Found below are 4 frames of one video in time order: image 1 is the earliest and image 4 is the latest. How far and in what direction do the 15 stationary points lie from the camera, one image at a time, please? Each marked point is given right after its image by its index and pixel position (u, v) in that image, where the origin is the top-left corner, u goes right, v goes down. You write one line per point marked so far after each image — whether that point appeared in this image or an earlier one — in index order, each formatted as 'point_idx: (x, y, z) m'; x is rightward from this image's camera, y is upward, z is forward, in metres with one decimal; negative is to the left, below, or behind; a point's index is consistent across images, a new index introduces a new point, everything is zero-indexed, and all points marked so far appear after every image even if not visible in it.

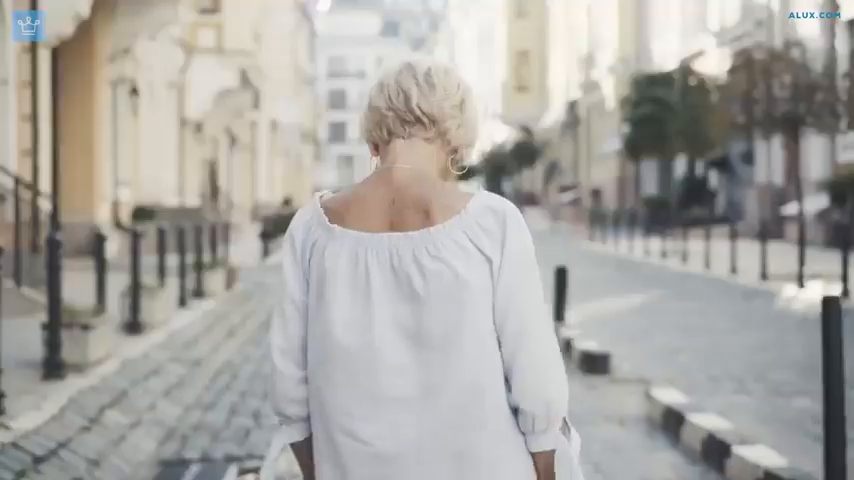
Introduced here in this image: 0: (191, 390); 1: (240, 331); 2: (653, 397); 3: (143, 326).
0: (-1.3, -0.9, +8.0) m
1: (-1.5, -0.7, +11.4) m
2: (+1.1, -0.8, +6.9) m
3: (-2.0, -0.6, +10.0) m
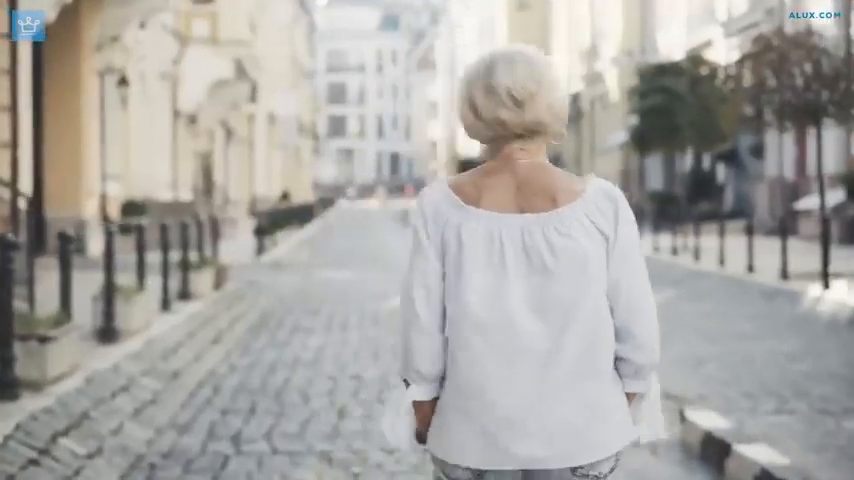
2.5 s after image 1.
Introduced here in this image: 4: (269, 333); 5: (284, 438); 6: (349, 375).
0: (-1.3, -0.9, +7.1) m
1: (-1.5, -0.7, +10.5) m
2: (+1.1, -0.8, +6.1) m
3: (-2.0, -0.6, +9.1) m
4: (-1.2, -0.7, +11.1) m
5: (-0.6, -0.9, +6.4) m
6: (-0.5, -0.8, +8.6) m
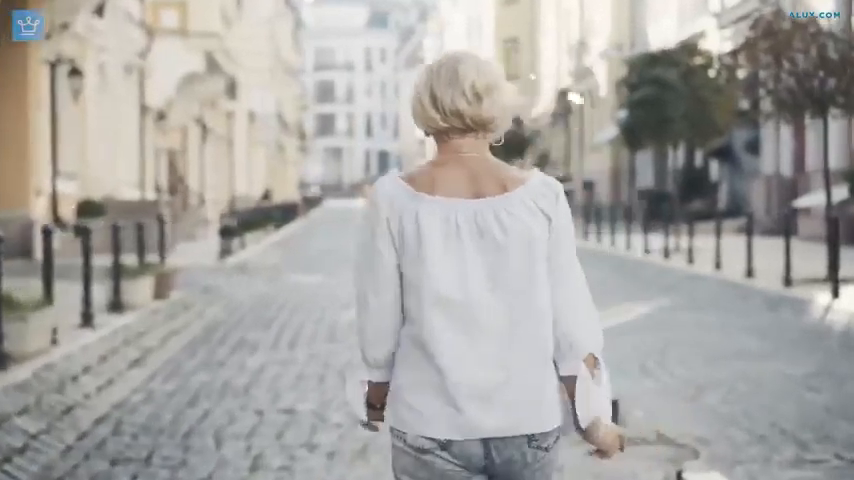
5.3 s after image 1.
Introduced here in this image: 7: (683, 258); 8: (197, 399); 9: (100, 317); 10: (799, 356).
0: (-1.6, -0.9, +5.8) m
1: (-1.8, -0.8, +9.2) m
2: (+0.9, -0.8, +4.7) m
3: (-2.3, -0.6, +7.7) m
4: (-1.5, -0.8, +9.7) m
5: (-0.9, -0.9, +5.0) m
6: (-0.8, -0.9, +7.2) m
7: (+3.4, -0.2, +18.7) m
8: (-1.2, -0.9, +7.6) m
9: (-2.5, -0.6, +10.8) m
10: (+2.4, -0.7, +9.0) m
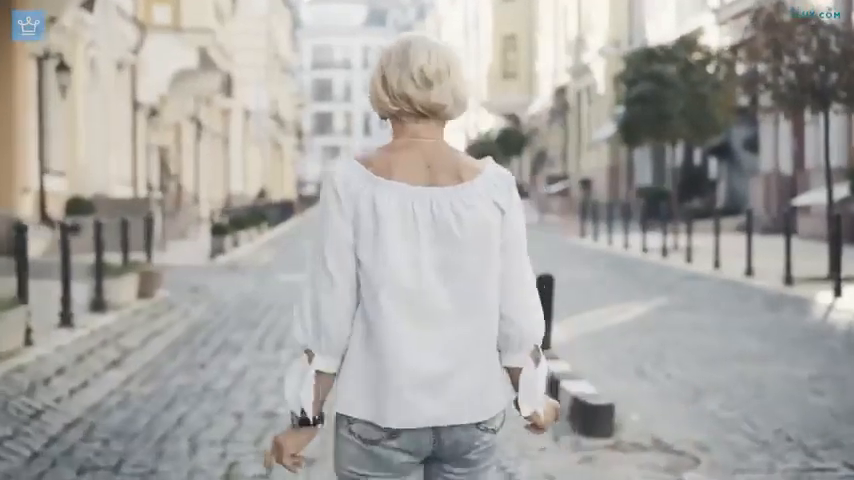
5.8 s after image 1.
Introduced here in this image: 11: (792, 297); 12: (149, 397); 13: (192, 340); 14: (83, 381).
0: (-1.6, -0.9, +5.4) m
1: (-1.9, -0.7, +8.8) m
2: (+0.8, -0.8, +4.4) m
3: (-2.4, -0.6, +7.4) m
4: (-1.6, -0.7, +9.4) m
5: (-1.0, -0.9, +4.7) m
6: (-0.8, -0.8, +6.9) m
7: (+3.3, -0.2, +18.4) m
8: (-1.3, -0.8, +7.3) m
9: (-2.6, -0.6, +10.5) m
10: (+2.3, -0.7, +8.7) m
11: (+3.2, -0.5, +12.2) m
12: (-1.5, -0.8, +7.4) m
13: (-1.7, -0.7, +10.1) m
14: (-1.9, -0.8, +7.6) m
